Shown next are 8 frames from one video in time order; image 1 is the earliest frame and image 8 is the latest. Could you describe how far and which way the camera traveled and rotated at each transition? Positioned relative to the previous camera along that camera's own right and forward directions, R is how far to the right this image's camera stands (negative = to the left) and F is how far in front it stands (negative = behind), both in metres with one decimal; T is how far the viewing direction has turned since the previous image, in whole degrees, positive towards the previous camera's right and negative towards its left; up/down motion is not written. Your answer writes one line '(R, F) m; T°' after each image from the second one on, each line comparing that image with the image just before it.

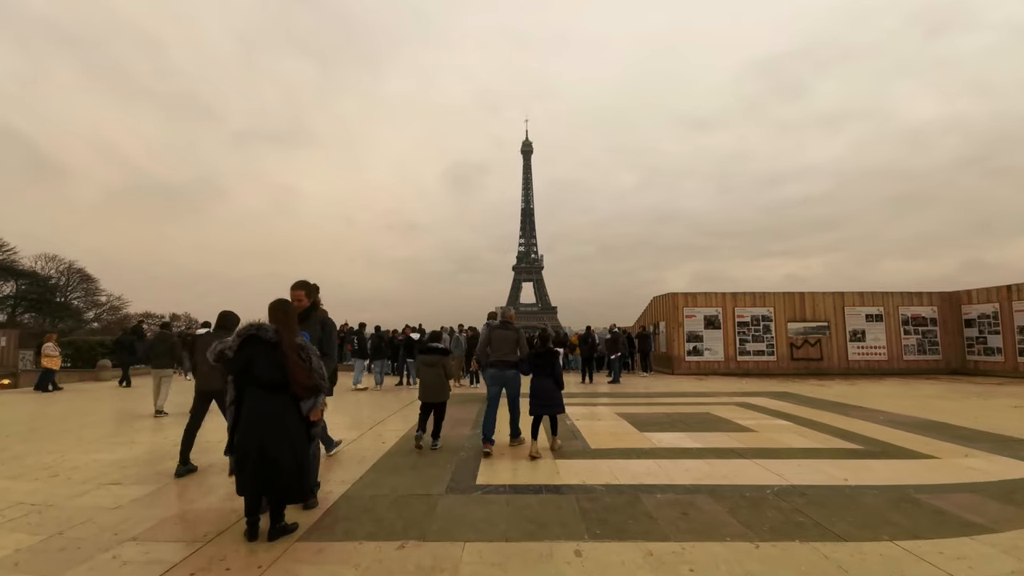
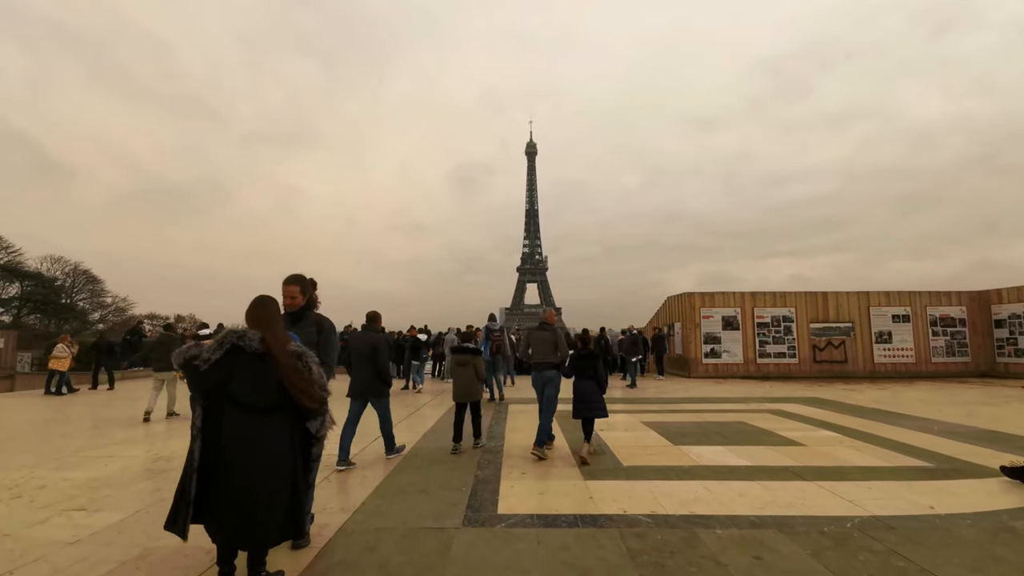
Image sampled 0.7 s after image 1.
(-0.2, +0.7) m; 0°
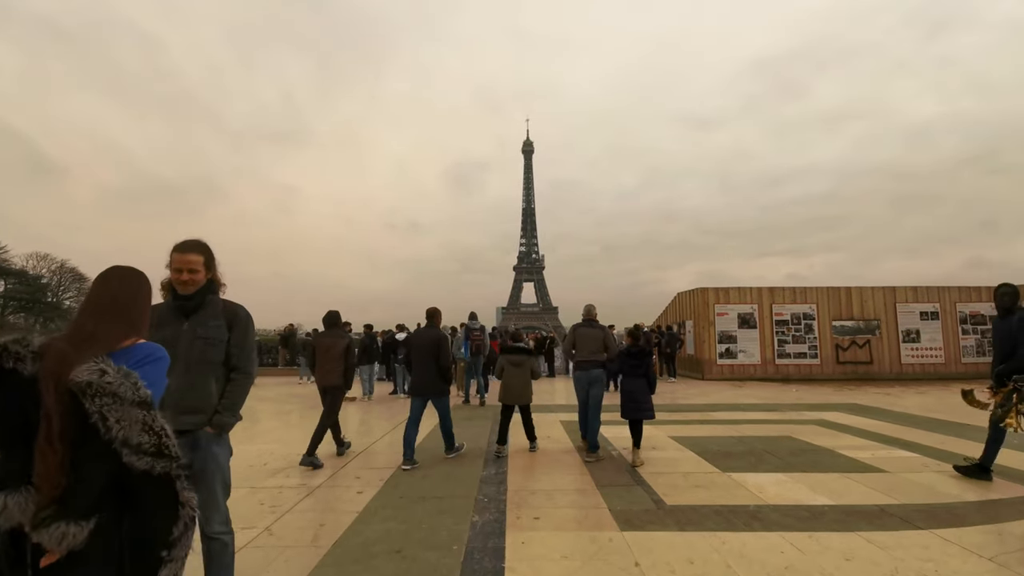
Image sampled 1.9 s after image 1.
(-0.1, +1.3) m; 0°
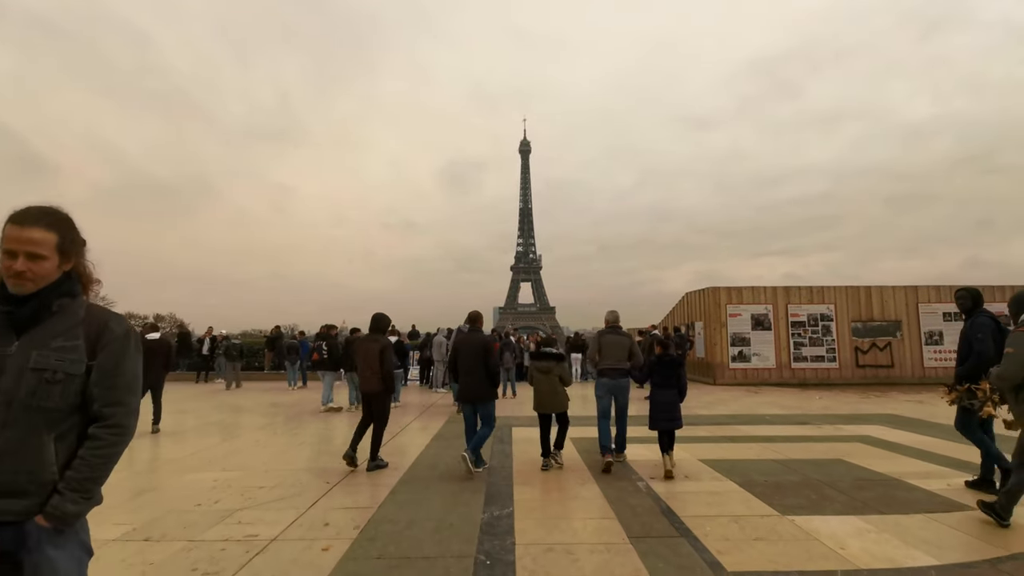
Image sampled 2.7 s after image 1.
(-0.1, +1.0) m; 0°
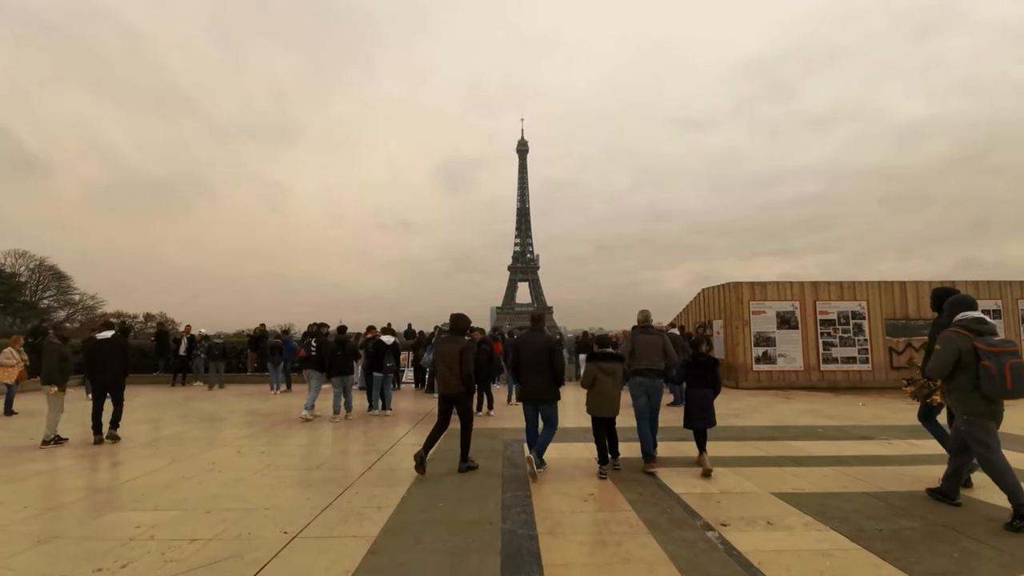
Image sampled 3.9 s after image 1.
(-0.2, +1.3) m; 0°
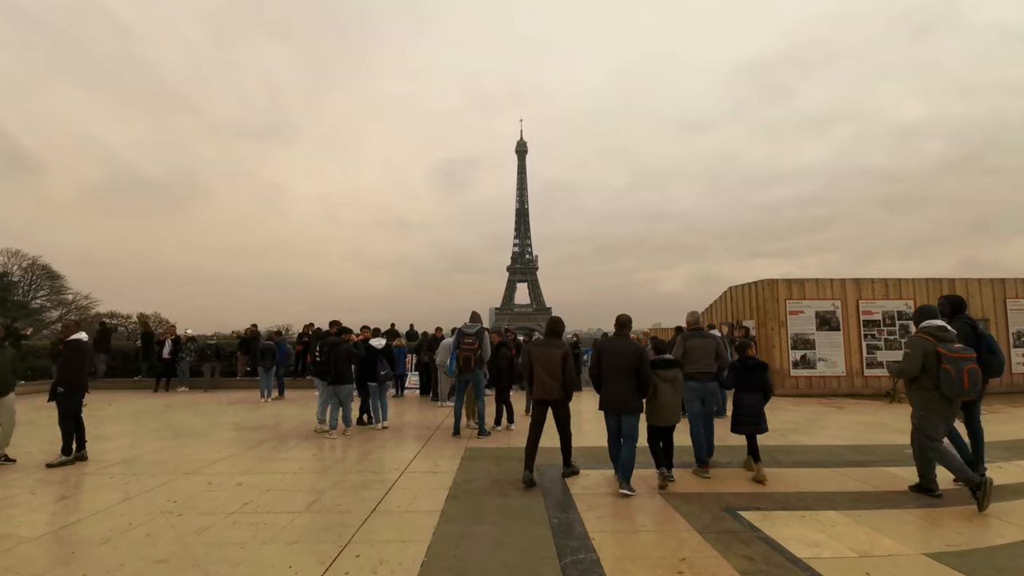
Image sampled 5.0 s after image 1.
(-0.4, +1.2) m; 0°
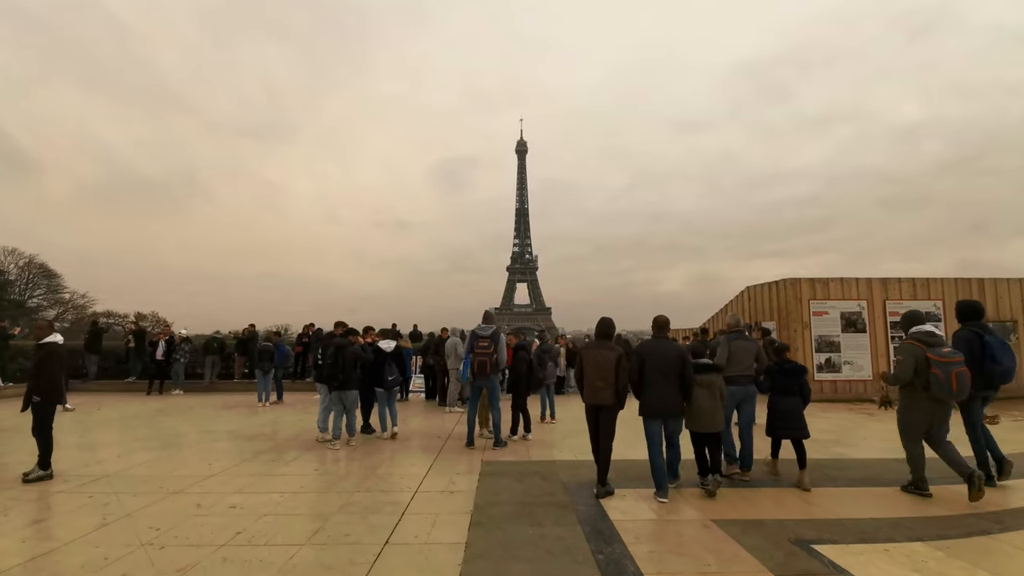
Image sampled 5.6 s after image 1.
(-0.3, +0.6) m; 0°
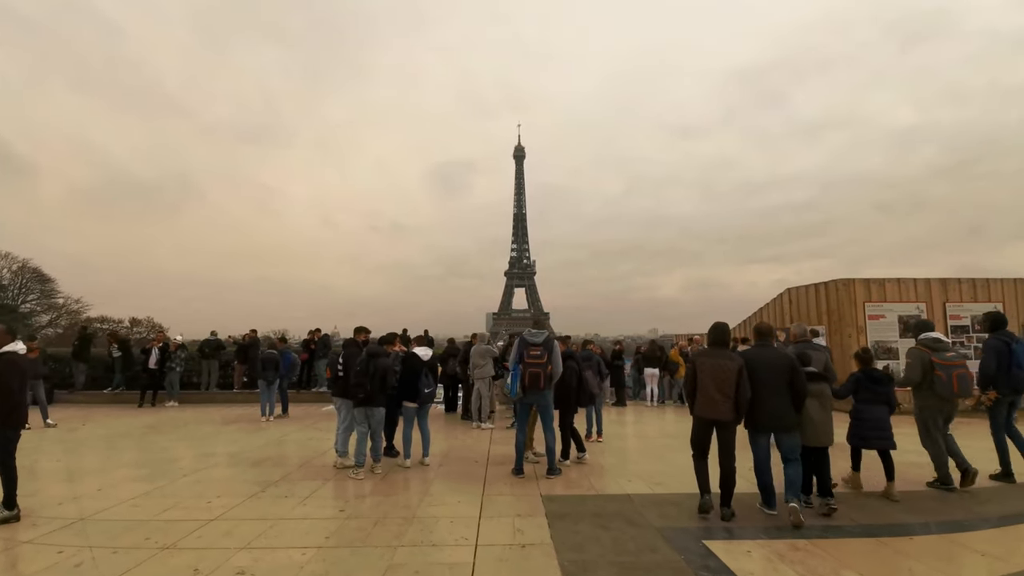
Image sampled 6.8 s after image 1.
(-0.7, +1.1) m; 0°
